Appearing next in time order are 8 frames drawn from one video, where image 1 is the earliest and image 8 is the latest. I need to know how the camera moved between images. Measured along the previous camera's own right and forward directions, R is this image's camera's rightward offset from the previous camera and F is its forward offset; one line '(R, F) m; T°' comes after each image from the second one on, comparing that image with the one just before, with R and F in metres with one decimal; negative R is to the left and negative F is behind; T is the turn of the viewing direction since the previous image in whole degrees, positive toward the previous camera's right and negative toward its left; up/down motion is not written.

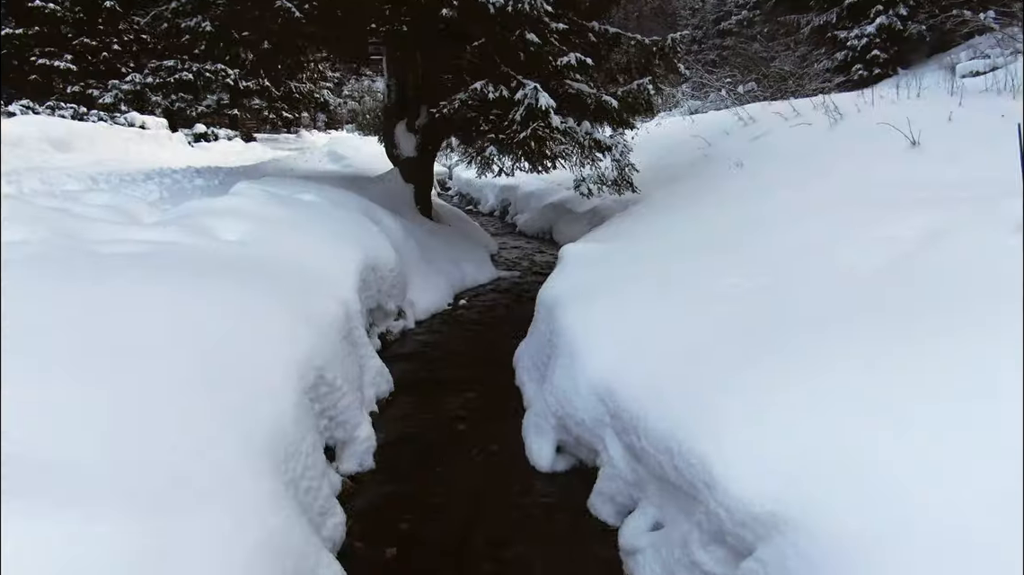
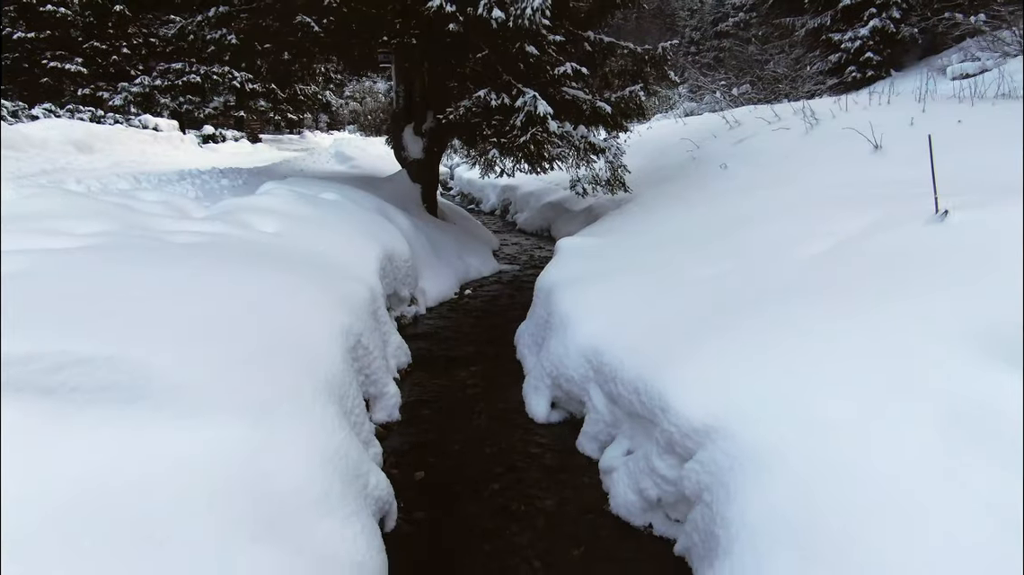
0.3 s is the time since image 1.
(0.0, -0.6) m; 0°
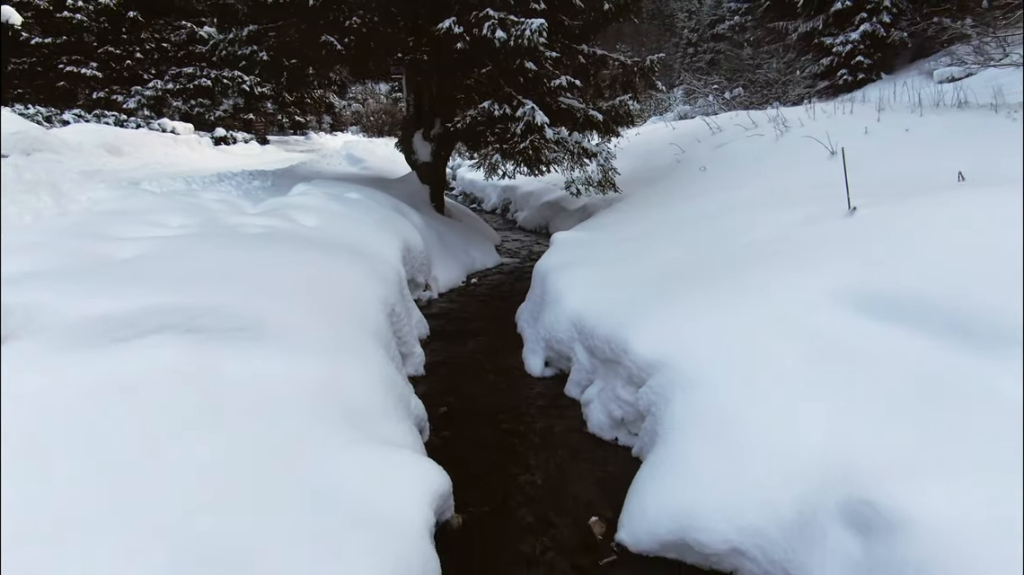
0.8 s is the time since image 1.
(0.0, -0.8) m; 0°
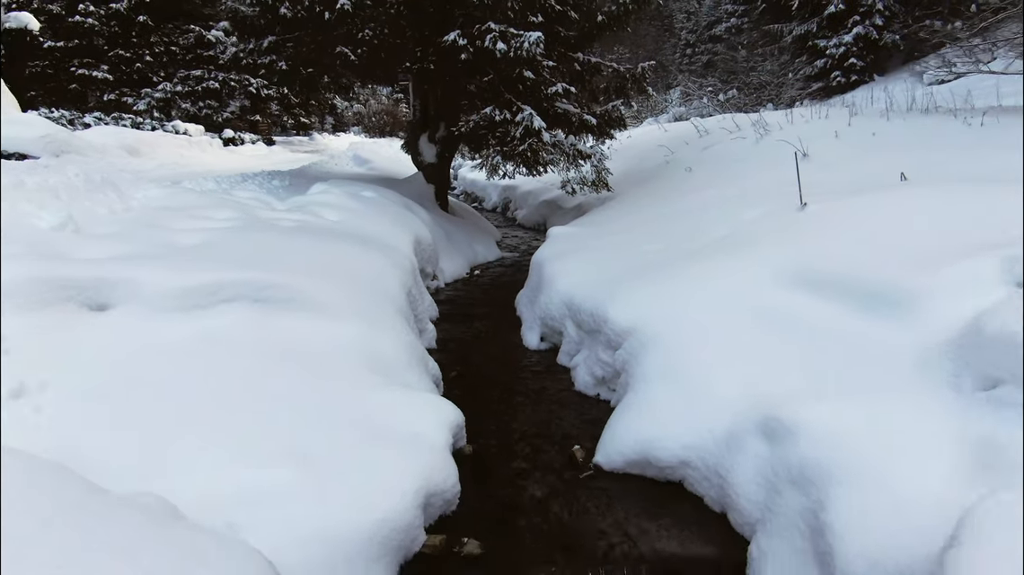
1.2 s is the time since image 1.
(0.0, -0.7) m; 0°
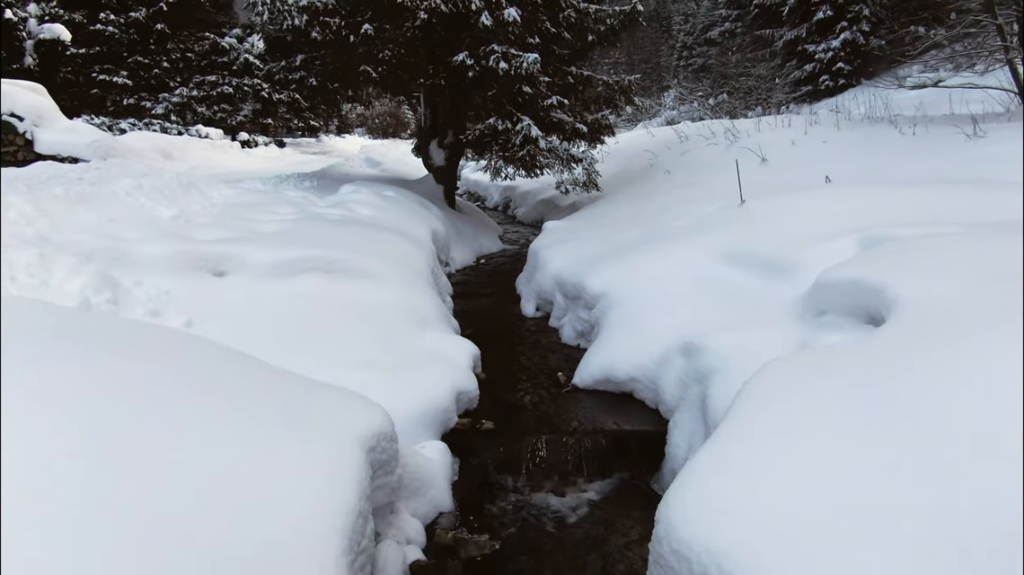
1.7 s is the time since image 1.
(0.0, -1.3) m; 0°
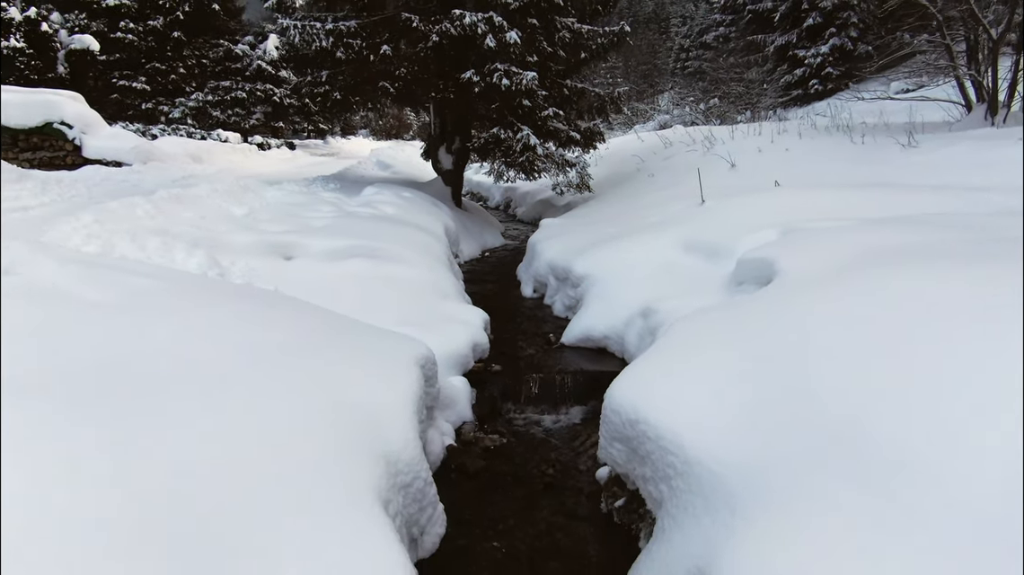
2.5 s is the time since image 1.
(0.0, -1.3) m; 0°
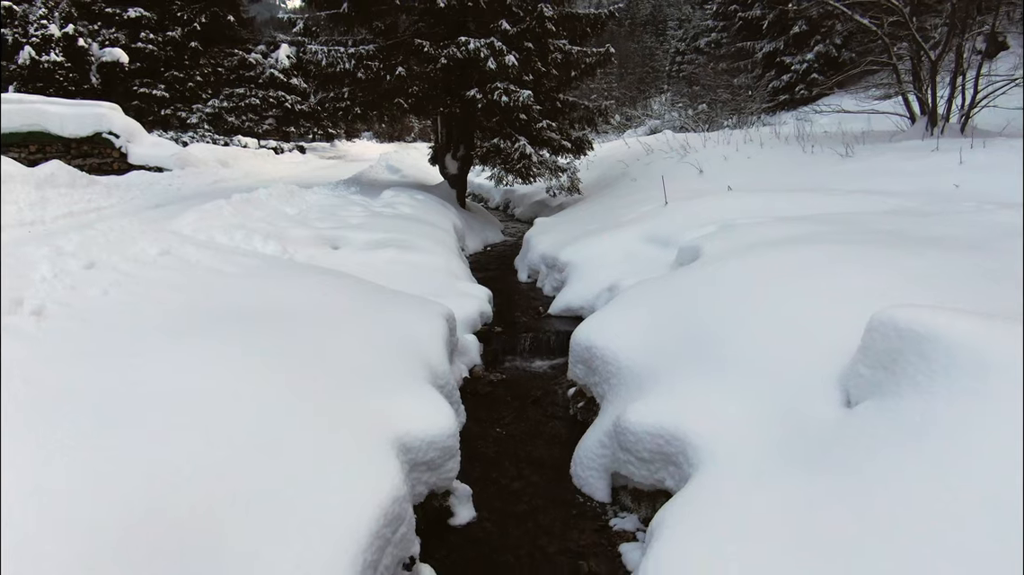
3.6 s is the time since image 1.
(0.0, -1.6) m; 0°
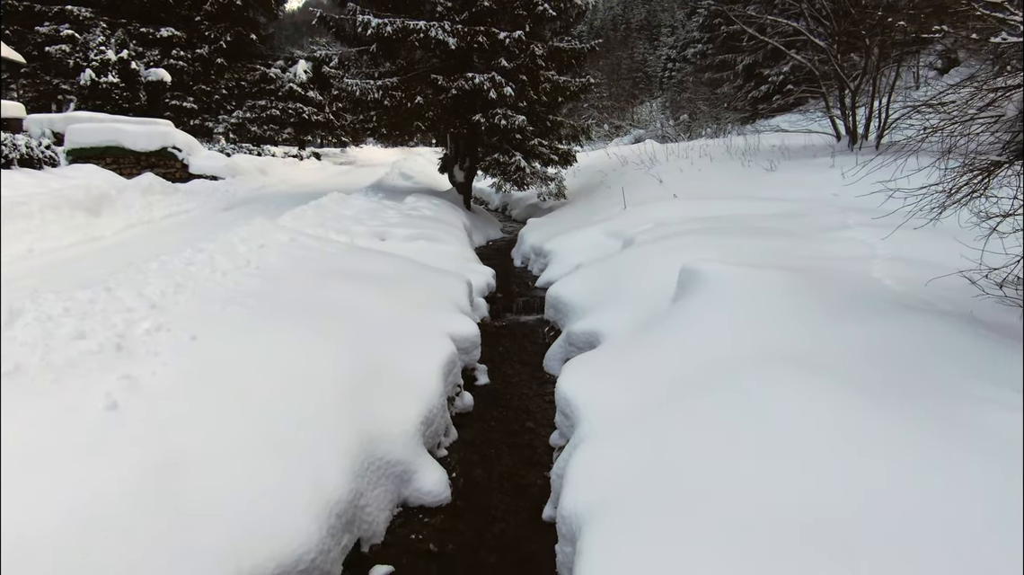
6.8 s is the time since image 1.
(0.0, -2.9) m; 0°
